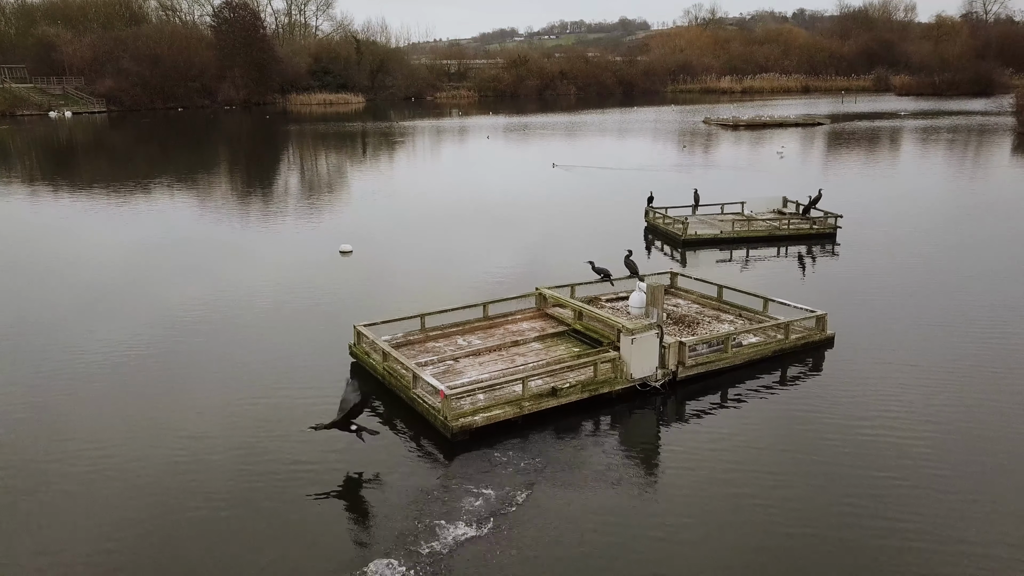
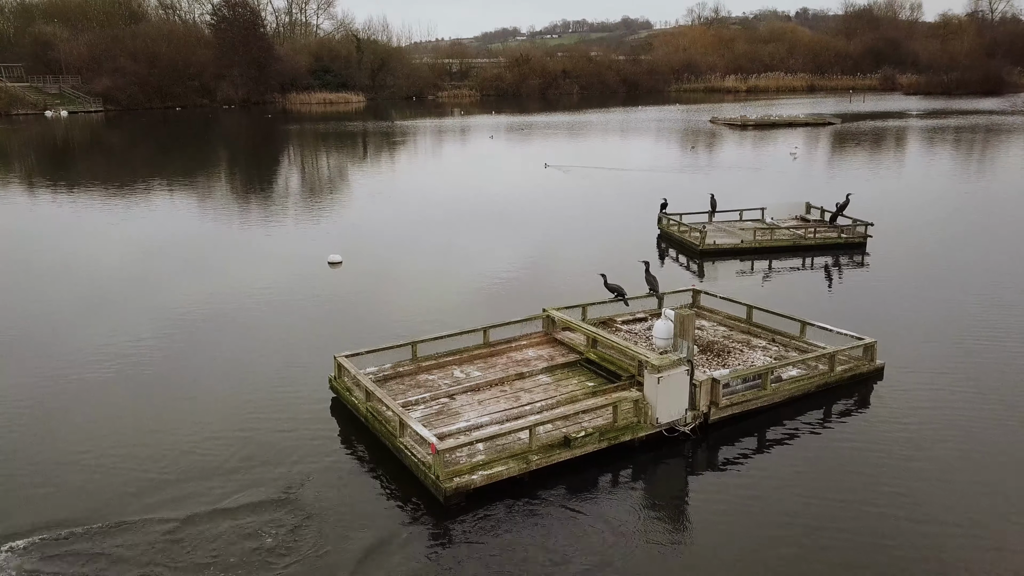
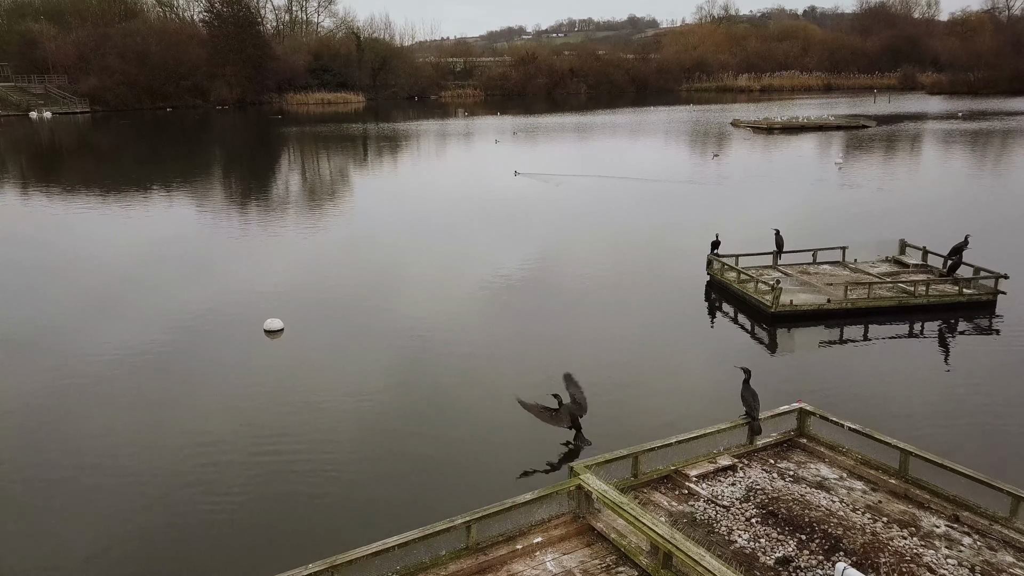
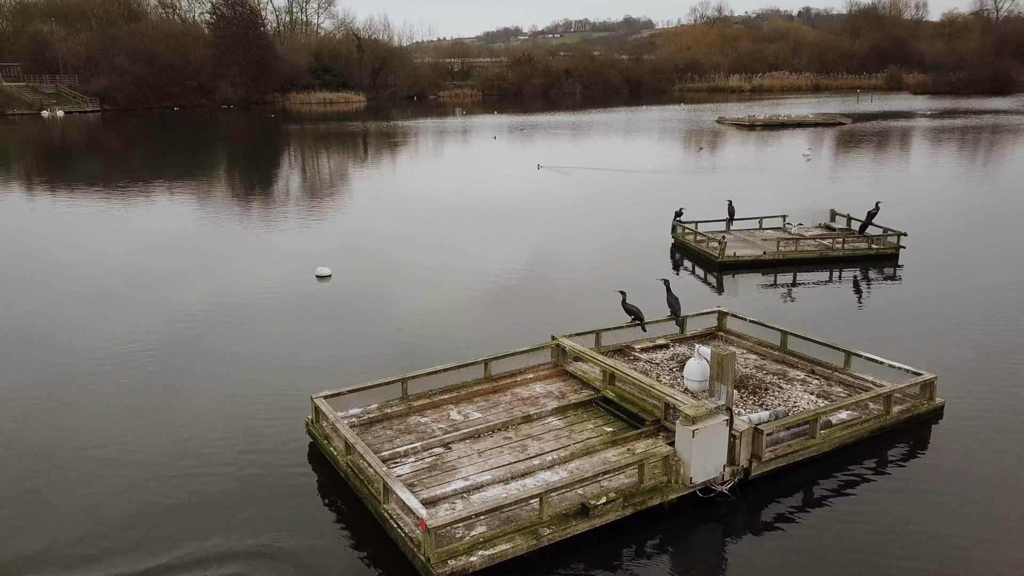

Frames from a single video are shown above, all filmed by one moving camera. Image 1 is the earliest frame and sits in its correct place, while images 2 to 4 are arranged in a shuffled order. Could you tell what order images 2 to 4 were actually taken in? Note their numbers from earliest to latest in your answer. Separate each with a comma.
2, 4, 3
